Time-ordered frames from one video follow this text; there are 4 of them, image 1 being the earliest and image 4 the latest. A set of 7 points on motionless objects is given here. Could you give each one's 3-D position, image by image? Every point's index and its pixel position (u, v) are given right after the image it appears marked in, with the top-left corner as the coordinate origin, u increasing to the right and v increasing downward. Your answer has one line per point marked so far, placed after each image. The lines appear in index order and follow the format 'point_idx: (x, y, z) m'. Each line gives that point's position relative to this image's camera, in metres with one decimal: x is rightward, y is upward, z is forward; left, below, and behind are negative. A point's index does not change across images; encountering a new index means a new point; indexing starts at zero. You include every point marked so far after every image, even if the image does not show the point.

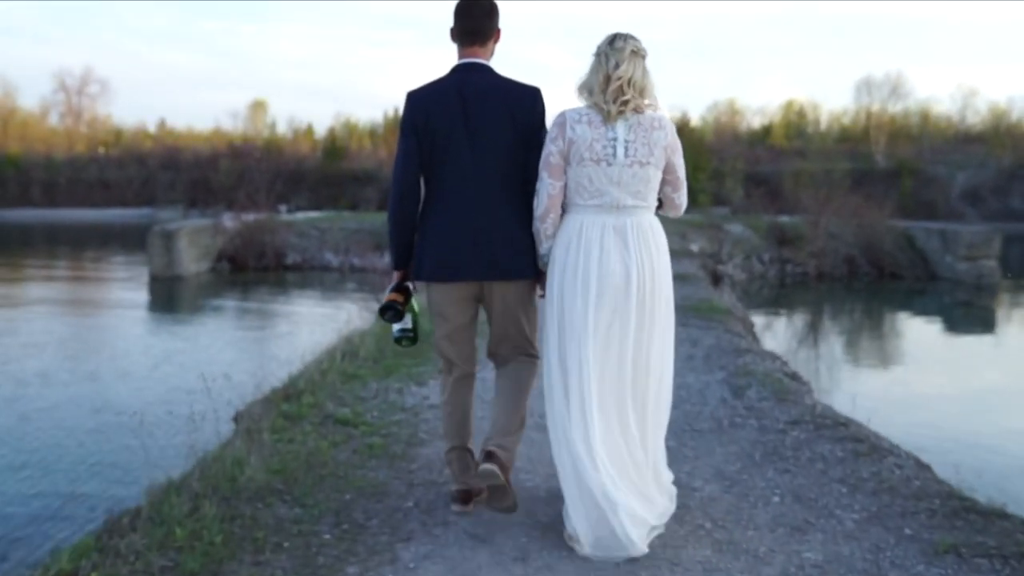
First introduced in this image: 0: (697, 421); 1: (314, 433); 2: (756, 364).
0: (+1.1, -0.8, +6.9) m
1: (-1.1, -0.8, +6.4) m
2: (+1.9, -0.6, +9.0) m
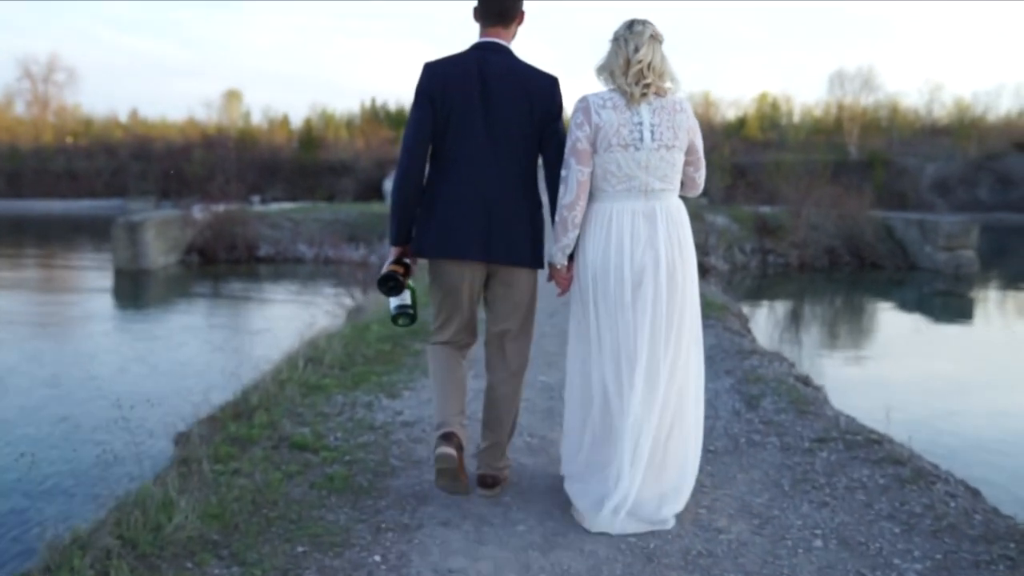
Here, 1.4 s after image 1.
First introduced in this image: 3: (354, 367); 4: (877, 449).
0: (+1.1, -0.8, +6.0) m
1: (-1.2, -0.8, +5.5) m
2: (+1.8, -0.6, +8.1) m
3: (-1.1, -0.6, +7.9) m
4: (+1.8, -0.8, +5.7) m
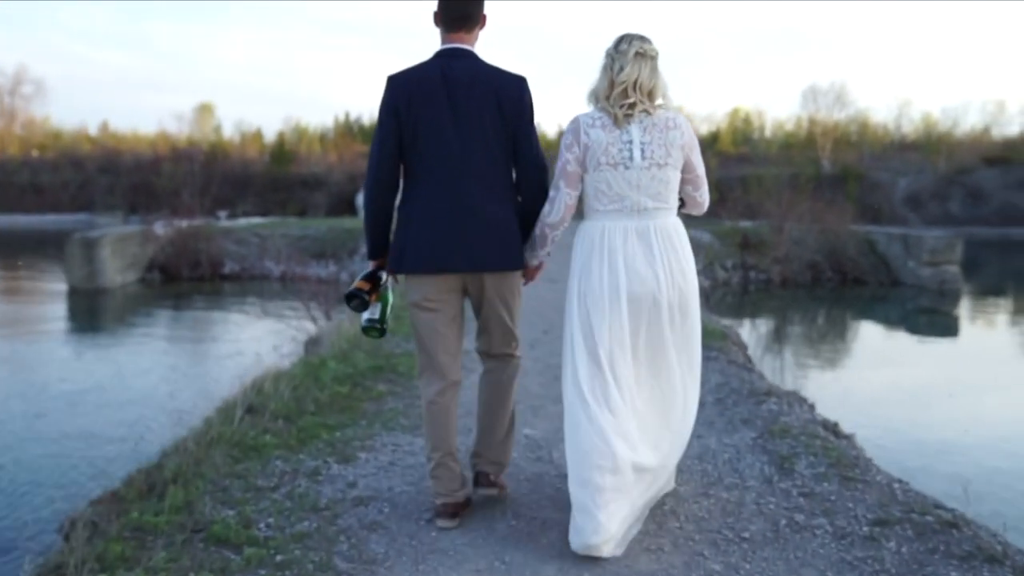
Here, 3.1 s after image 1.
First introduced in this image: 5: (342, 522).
0: (+1.0, -1.0, +4.8) m
1: (-1.3, -1.0, +4.2) m
2: (+1.7, -0.8, +6.9) m
3: (-1.2, -0.8, +6.7) m
4: (+1.7, -1.0, +4.4) m
5: (-0.7, -1.0, +4.8) m
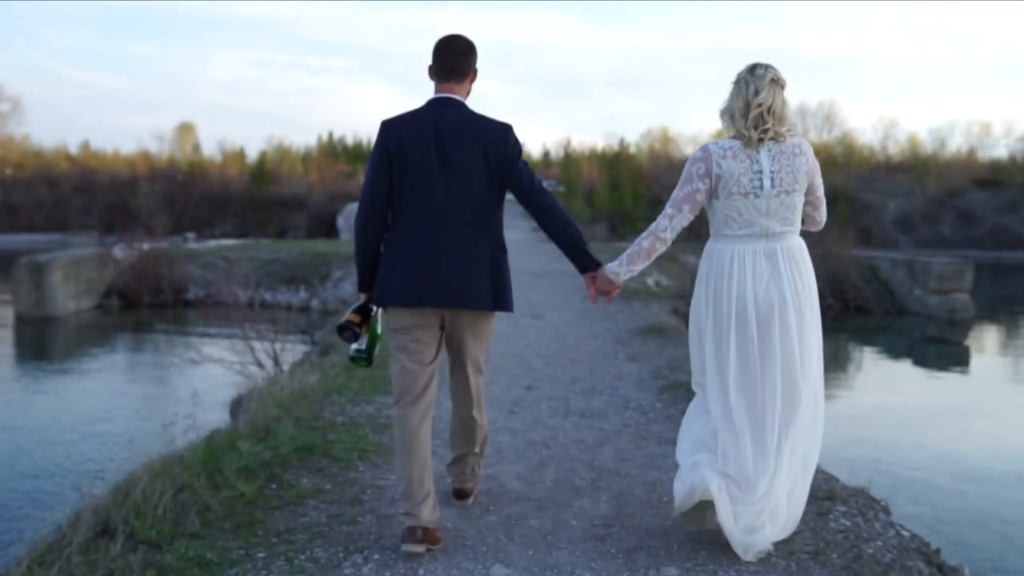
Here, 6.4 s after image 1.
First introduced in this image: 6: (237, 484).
0: (+0.9, -1.2, +2.8) m
1: (-1.4, -1.3, +2.1) m
2: (+1.5, -1.1, +4.9) m
3: (-1.4, -1.0, +4.6) m
4: (+1.6, -1.2, +2.4) m
5: (-0.8, -1.2, +2.7) m
6: (-1.3, -1.0, +5.5) m
